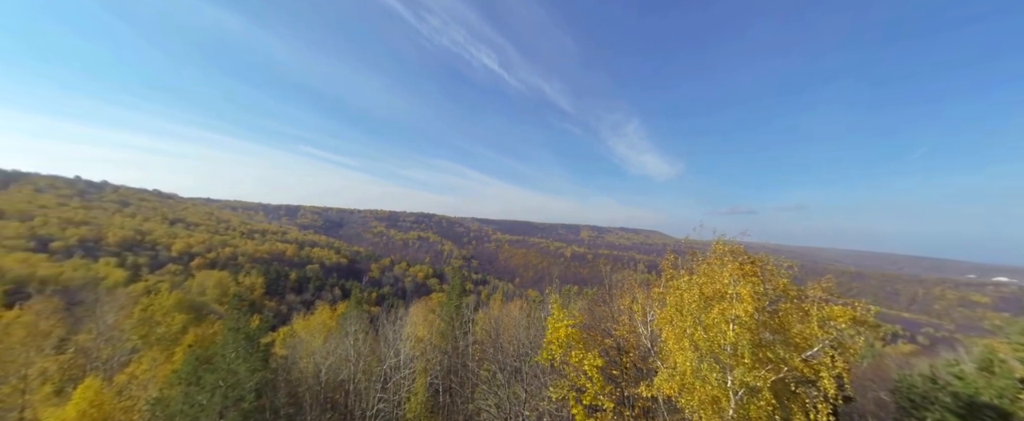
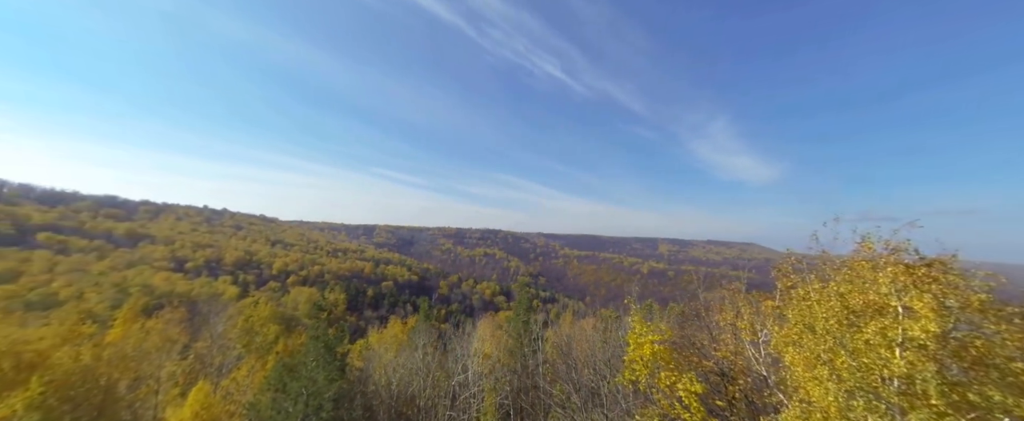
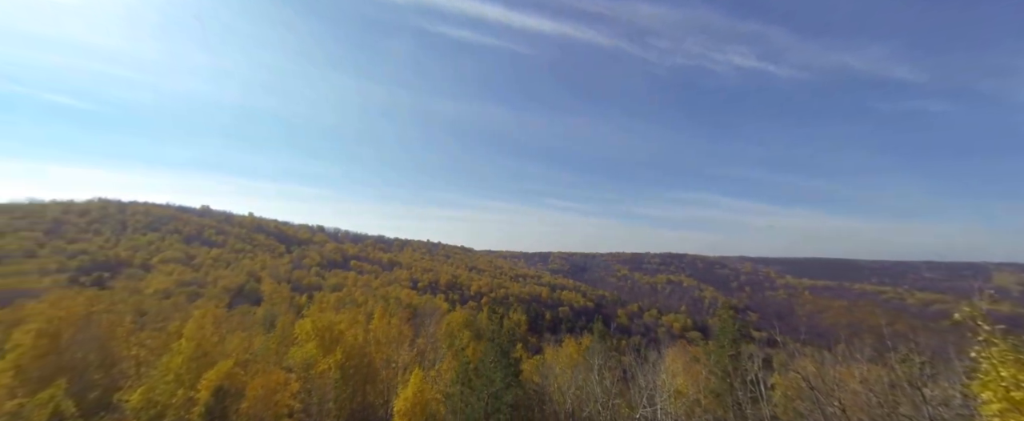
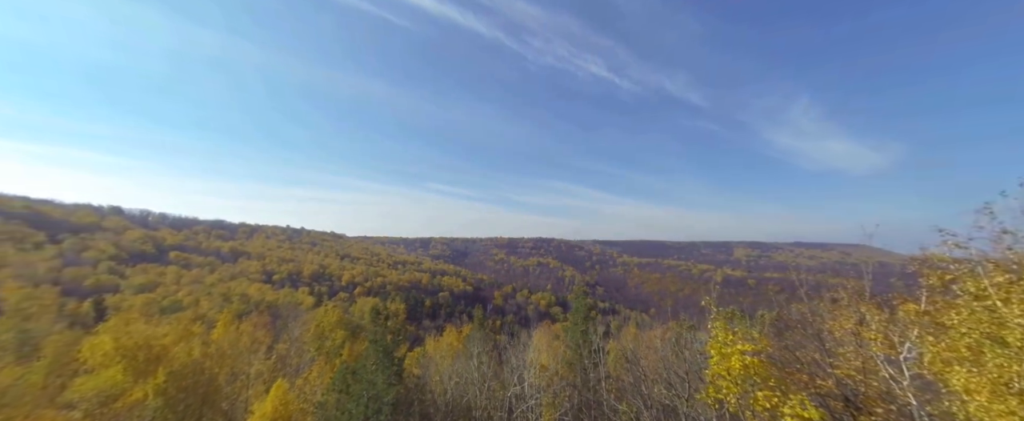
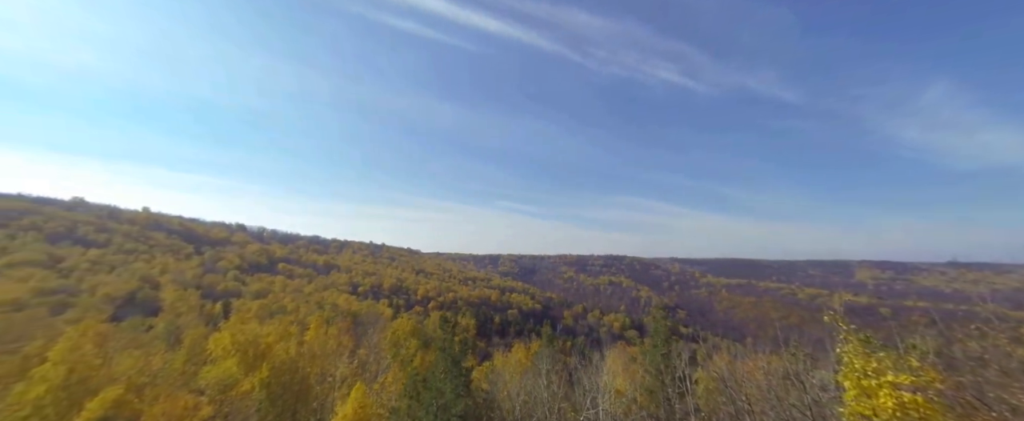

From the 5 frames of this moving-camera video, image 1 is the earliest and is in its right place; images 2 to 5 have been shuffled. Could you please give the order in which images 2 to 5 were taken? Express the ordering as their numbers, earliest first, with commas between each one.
2, 4, 5, 3
